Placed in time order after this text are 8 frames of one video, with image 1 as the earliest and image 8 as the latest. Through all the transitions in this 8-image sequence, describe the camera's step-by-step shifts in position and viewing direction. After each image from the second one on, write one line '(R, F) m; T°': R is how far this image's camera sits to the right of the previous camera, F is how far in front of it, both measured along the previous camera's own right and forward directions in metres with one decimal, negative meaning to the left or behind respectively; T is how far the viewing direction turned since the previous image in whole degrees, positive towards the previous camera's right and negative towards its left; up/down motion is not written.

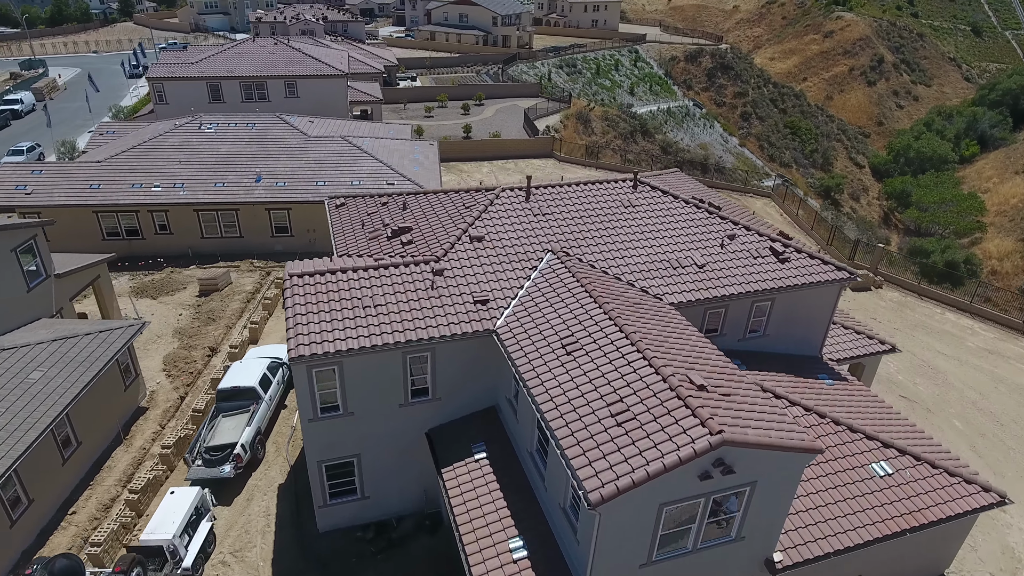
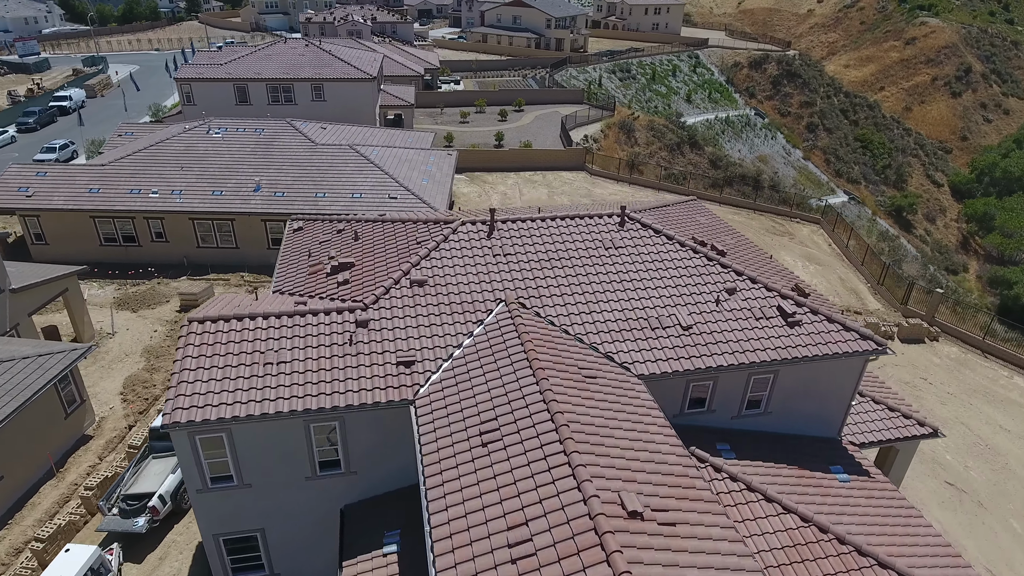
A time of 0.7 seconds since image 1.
(+2.2, +2.4) m; -5°
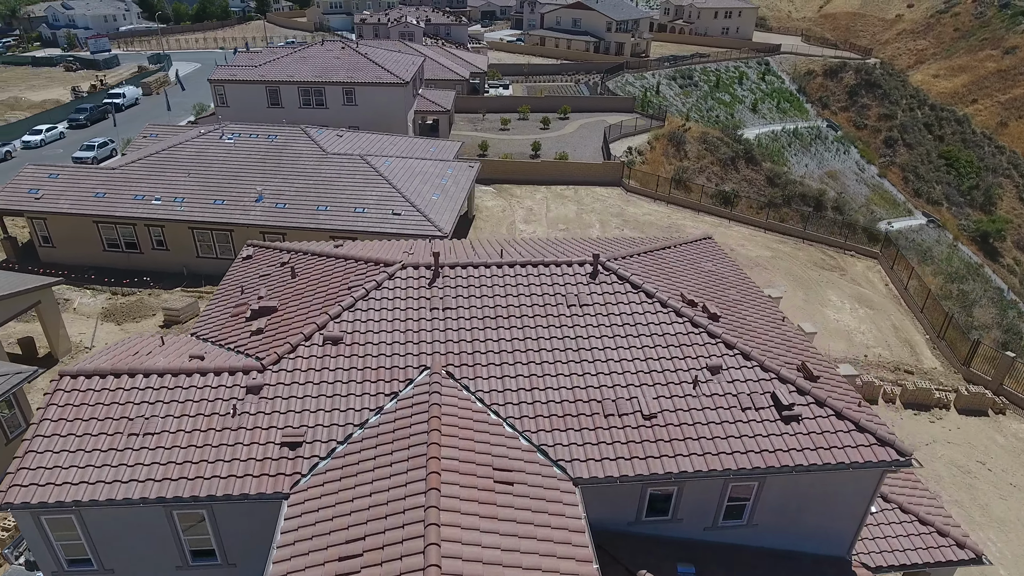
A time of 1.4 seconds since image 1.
(+2.2, +2.3) m; -6°
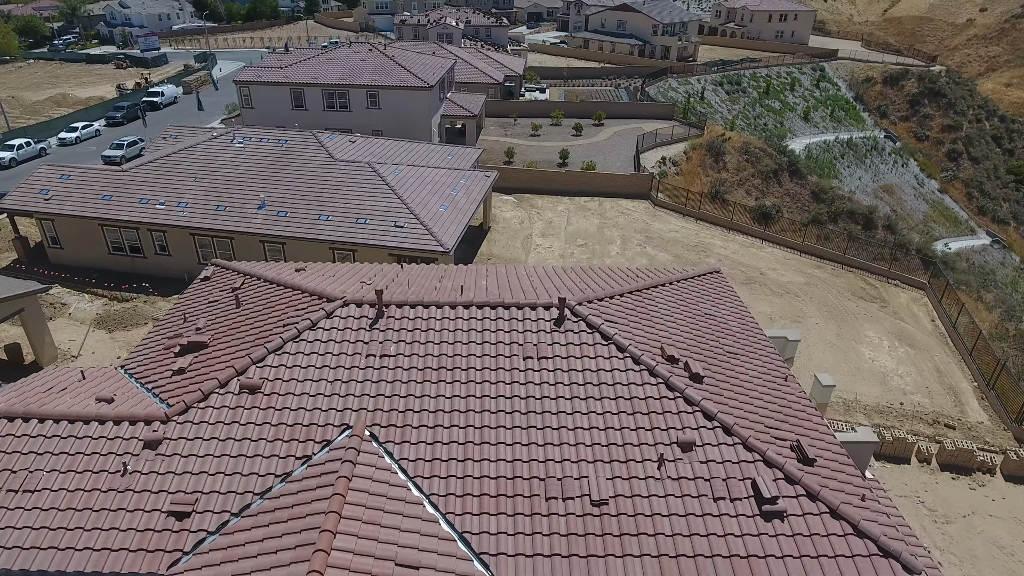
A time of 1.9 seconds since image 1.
(+1.5, +1.6) m; -4°
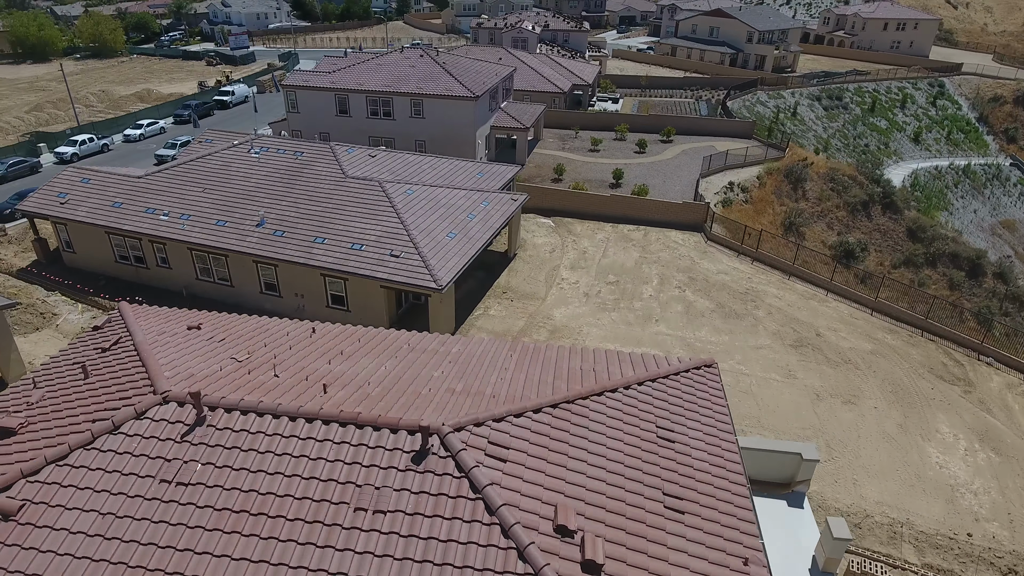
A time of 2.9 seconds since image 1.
(+2.8, +3.0) m; -8°
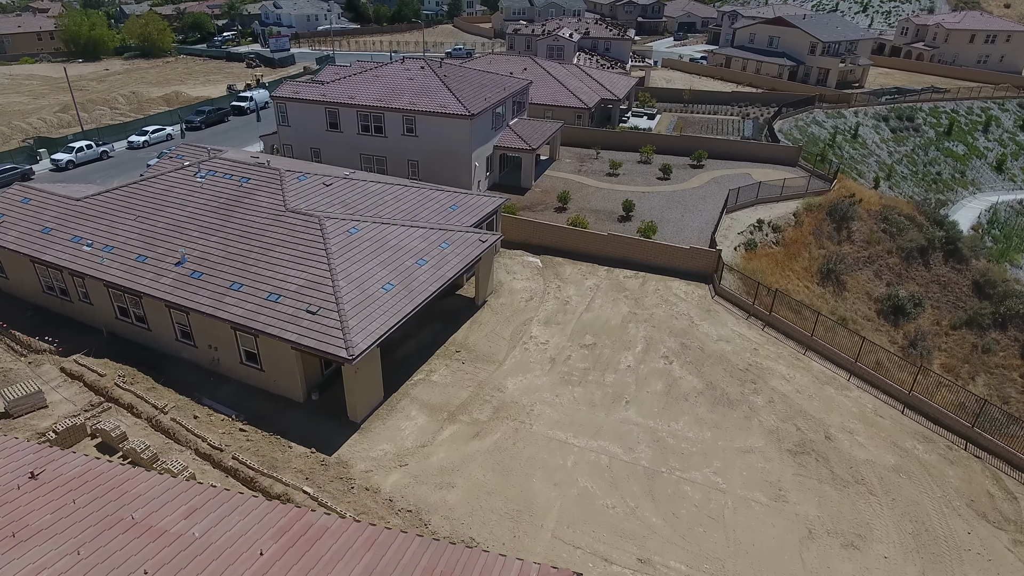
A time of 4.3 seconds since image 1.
(+3.5, +3.9) m; -5°
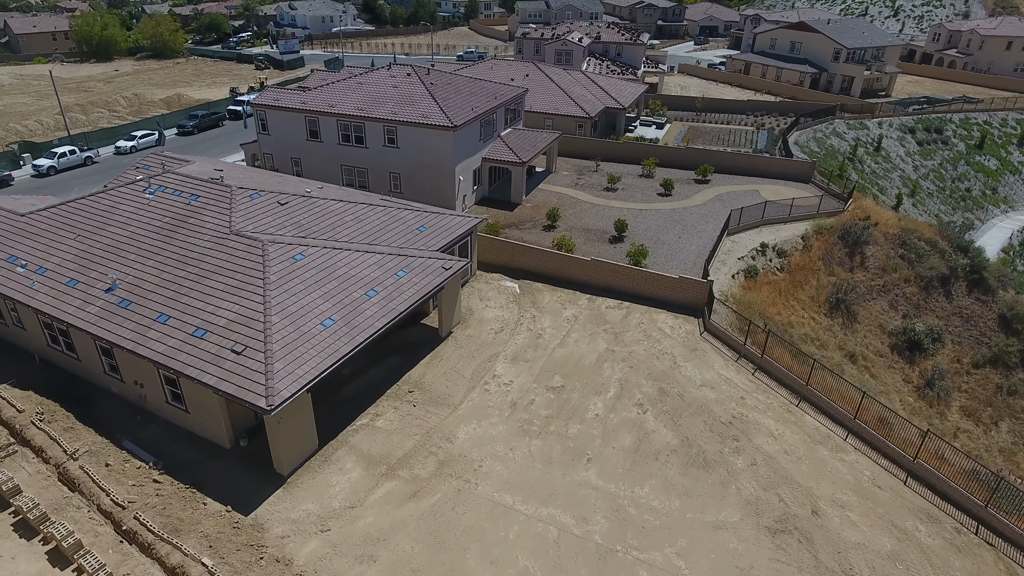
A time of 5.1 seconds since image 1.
(+2.0, +2.1) m; -2°
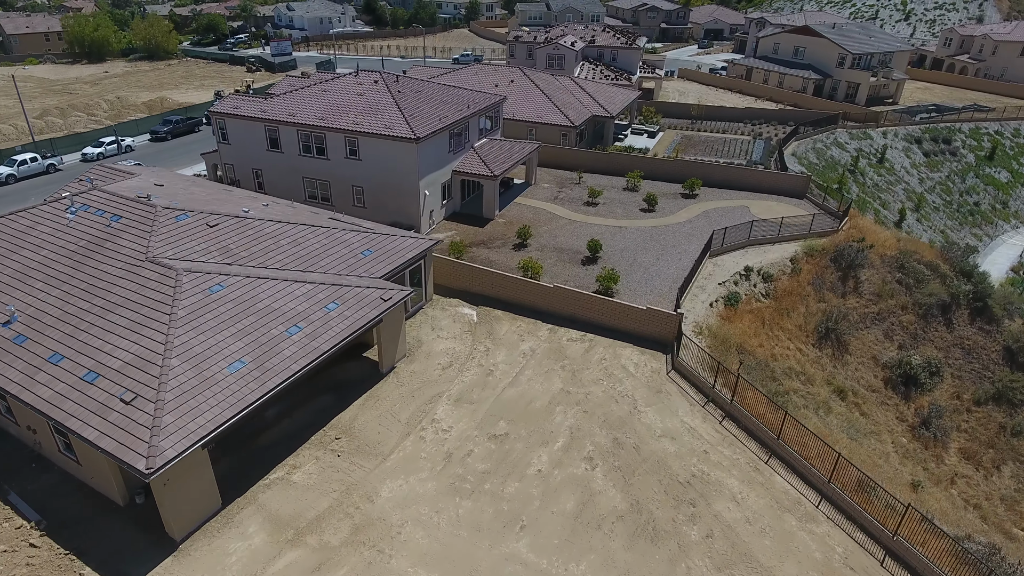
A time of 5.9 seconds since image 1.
(+2.0, +2.0) m; -1°
